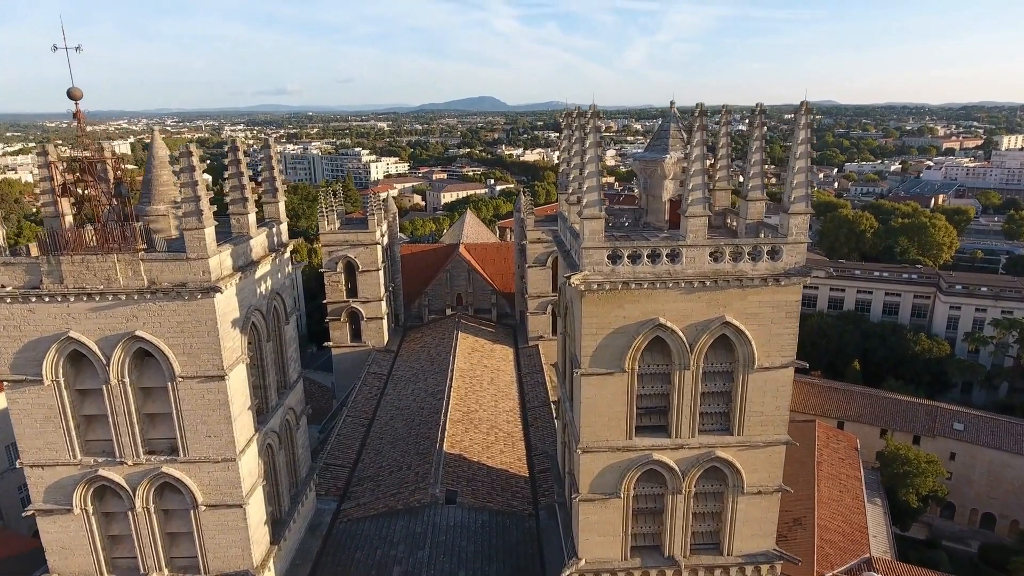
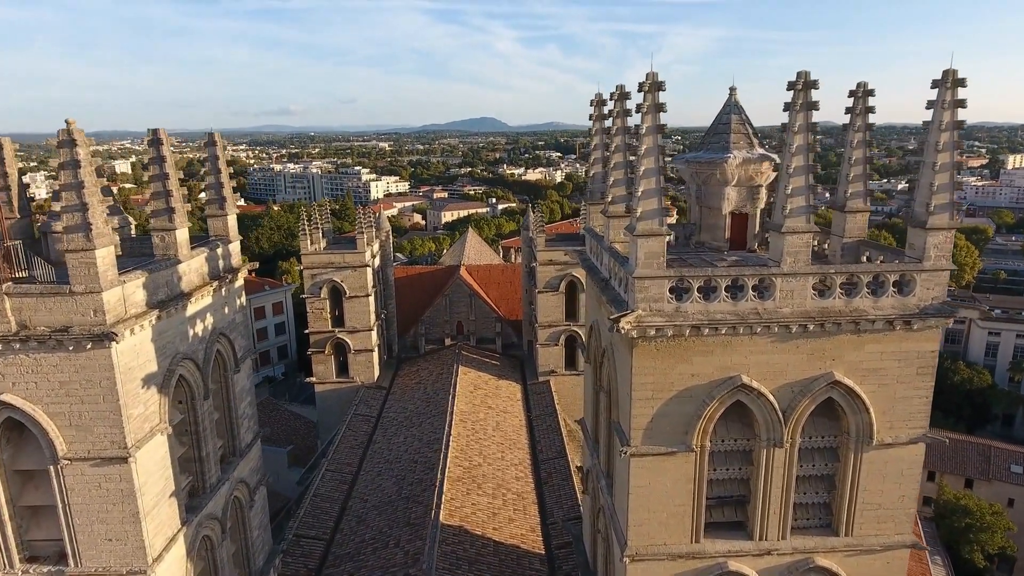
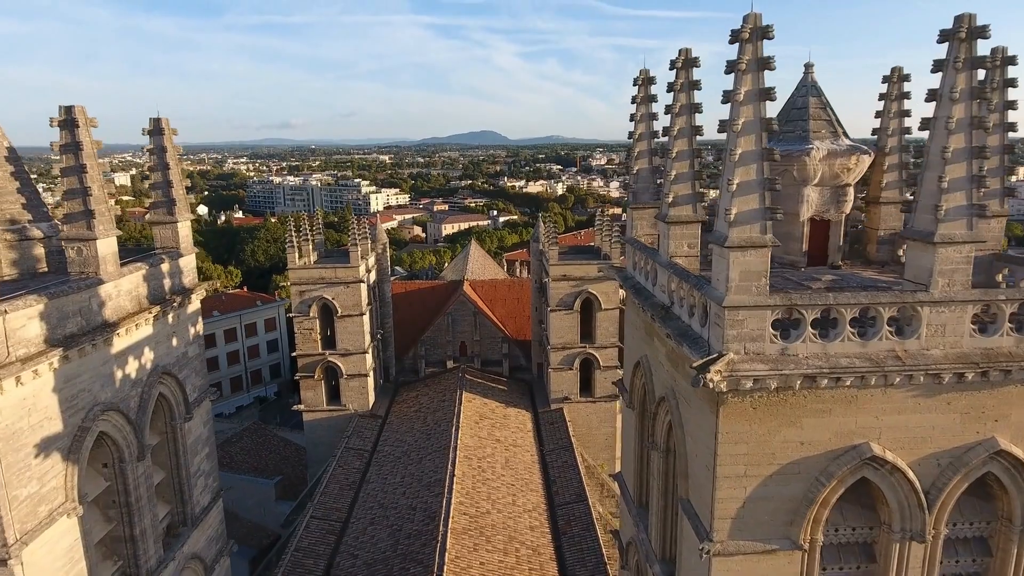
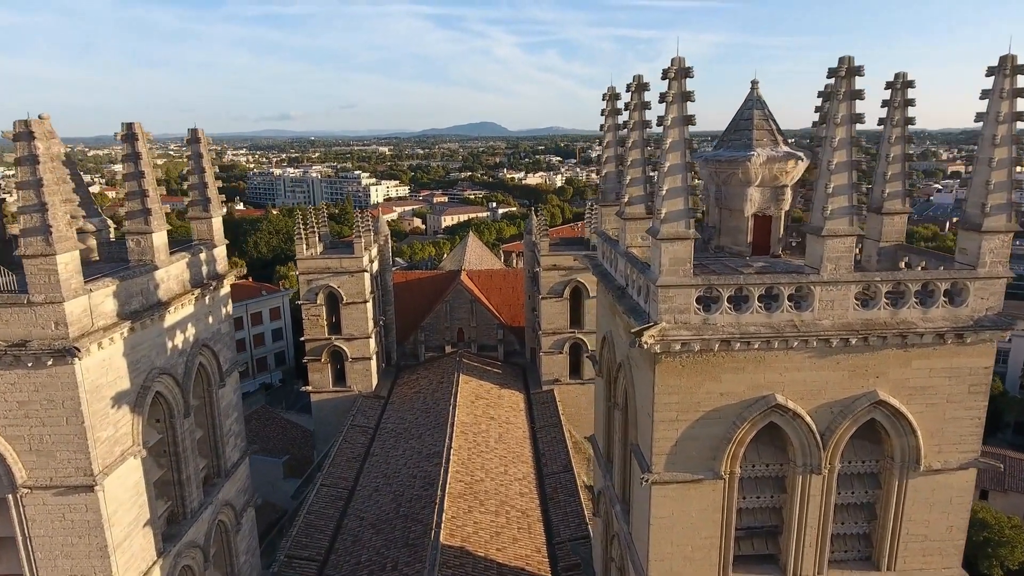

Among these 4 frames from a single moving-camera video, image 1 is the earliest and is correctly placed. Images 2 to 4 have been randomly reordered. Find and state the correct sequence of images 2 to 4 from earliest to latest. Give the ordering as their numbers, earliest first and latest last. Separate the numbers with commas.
2, 4, 3
